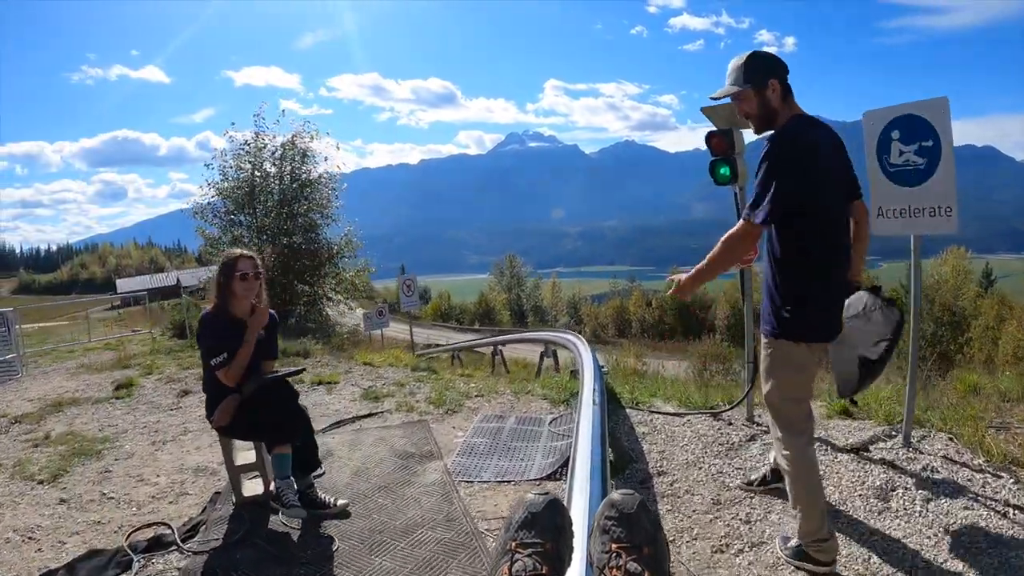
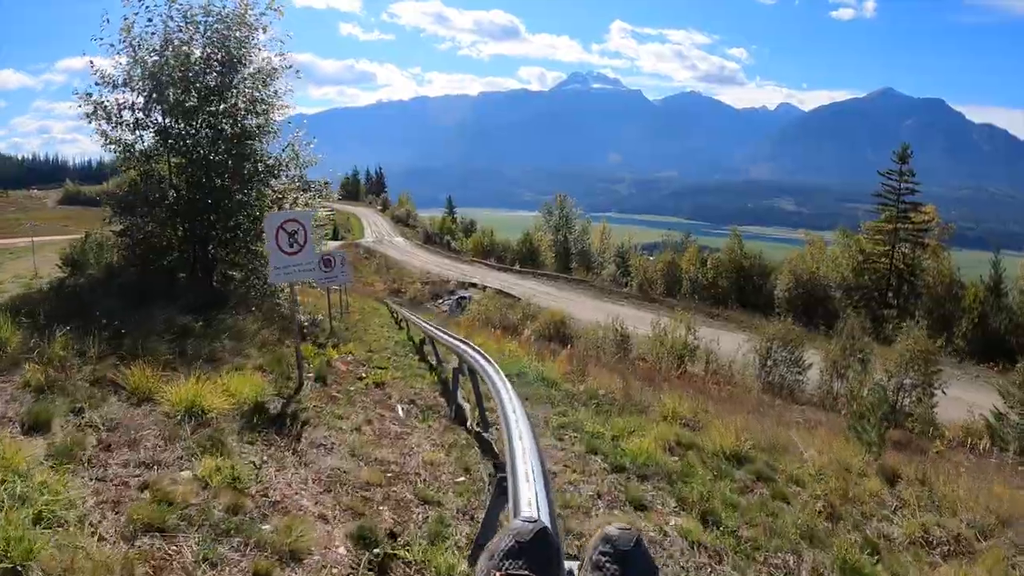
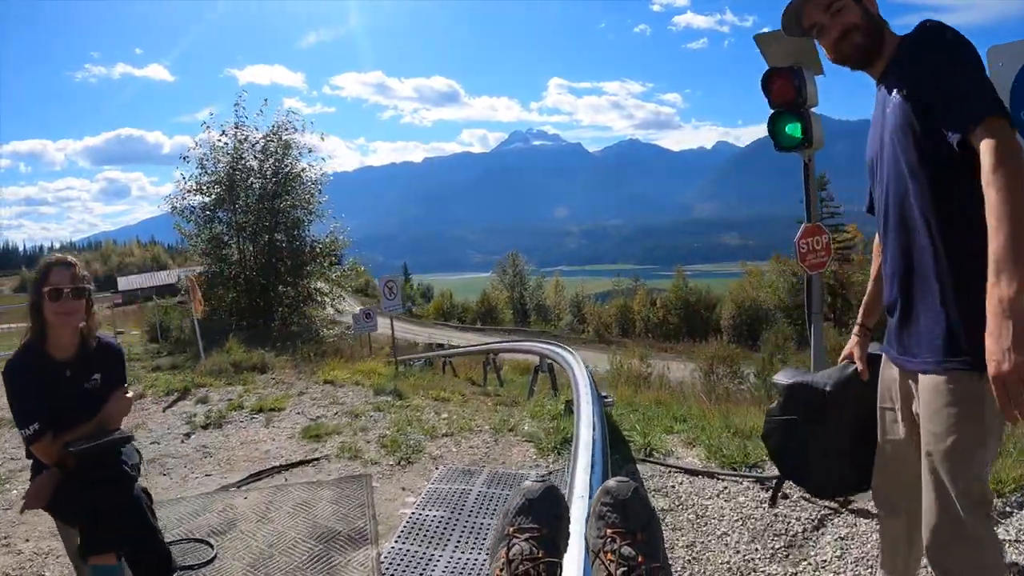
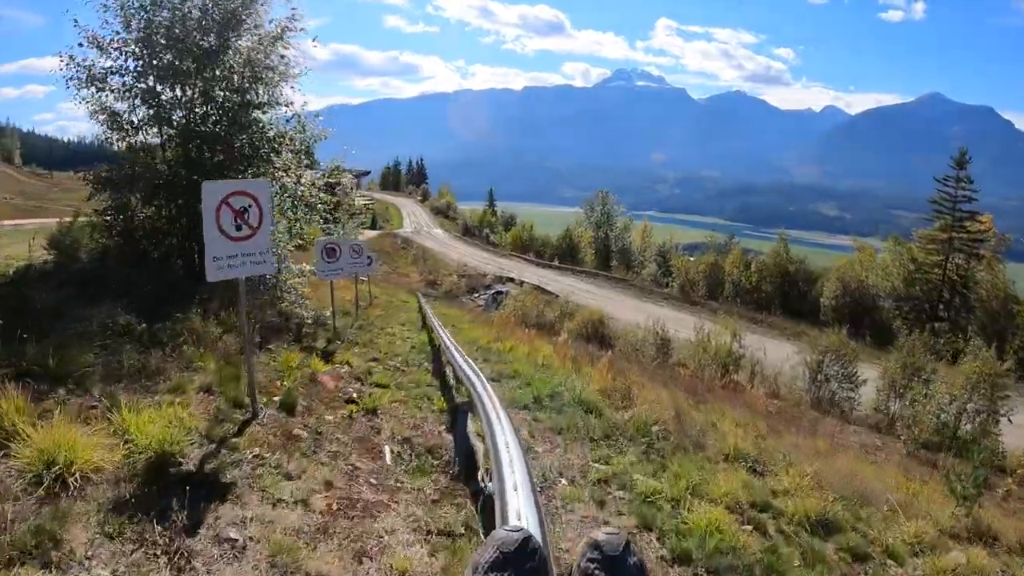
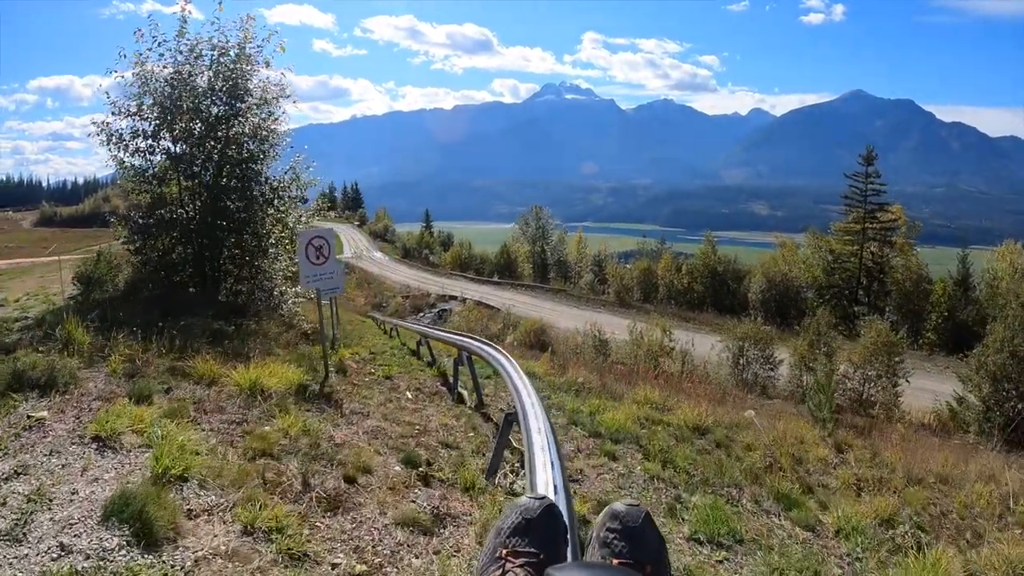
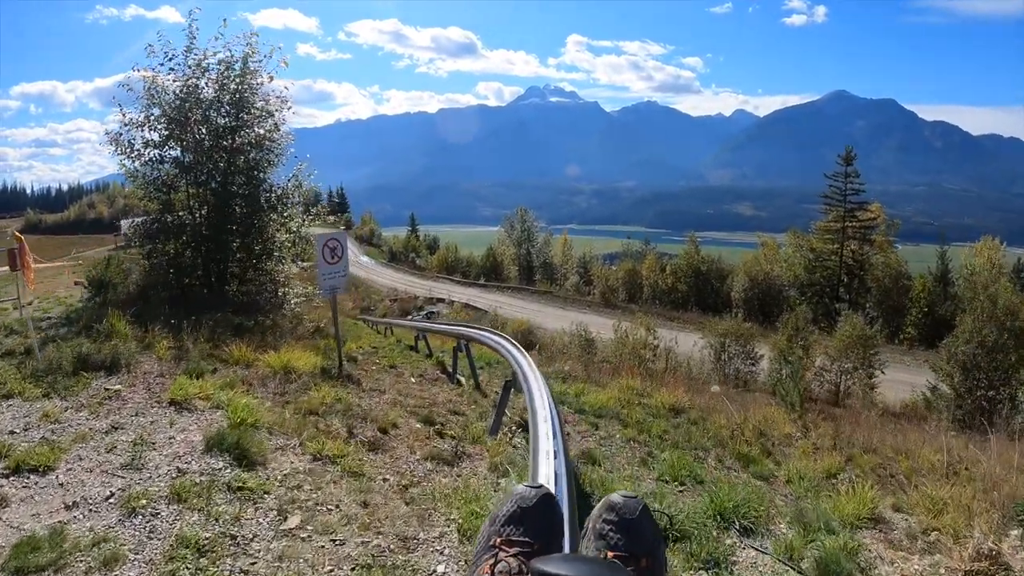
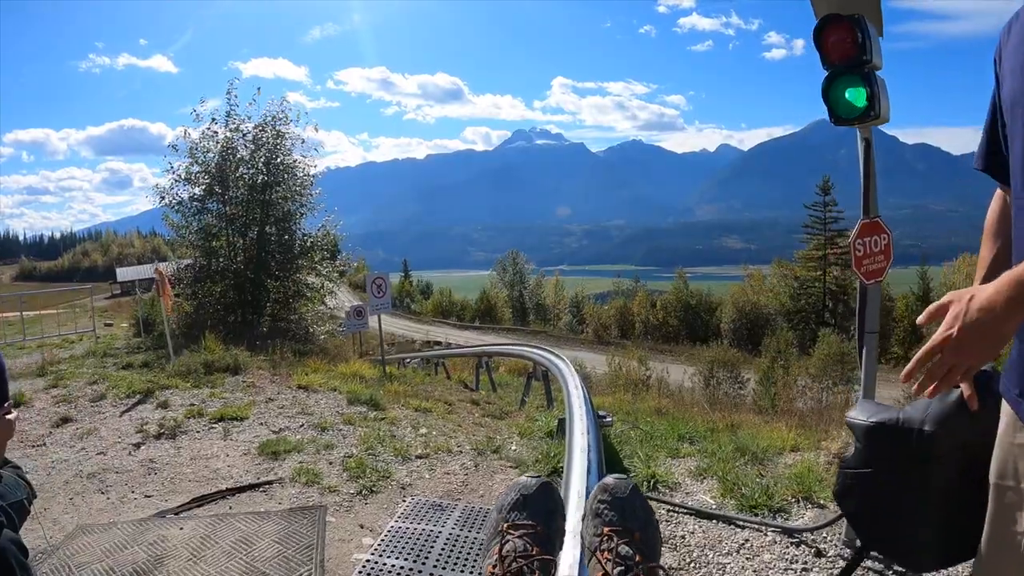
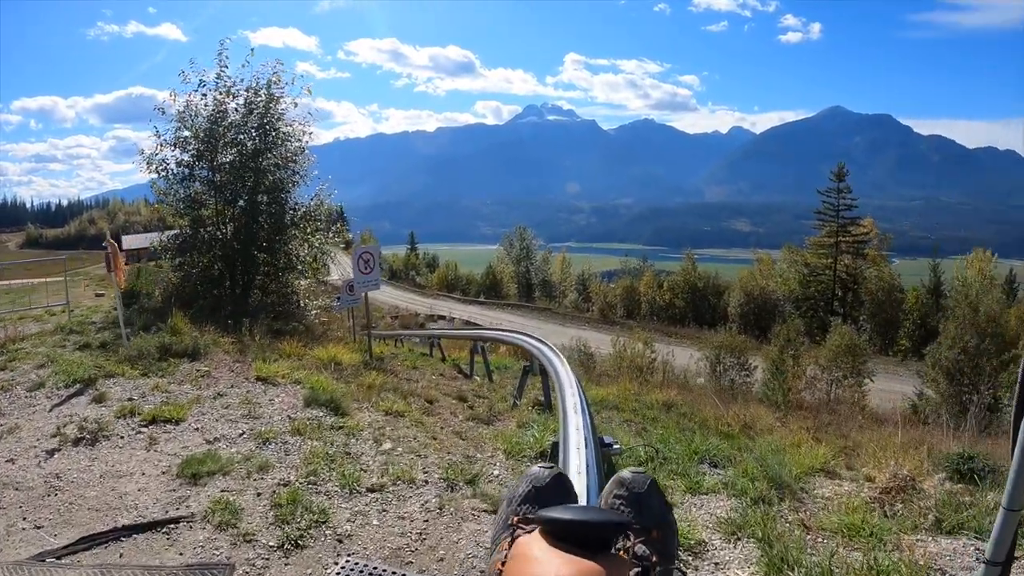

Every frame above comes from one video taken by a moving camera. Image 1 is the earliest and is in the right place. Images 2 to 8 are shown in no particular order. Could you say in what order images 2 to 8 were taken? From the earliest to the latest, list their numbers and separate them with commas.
3, 7, 8, 6, 5, 2, 4
